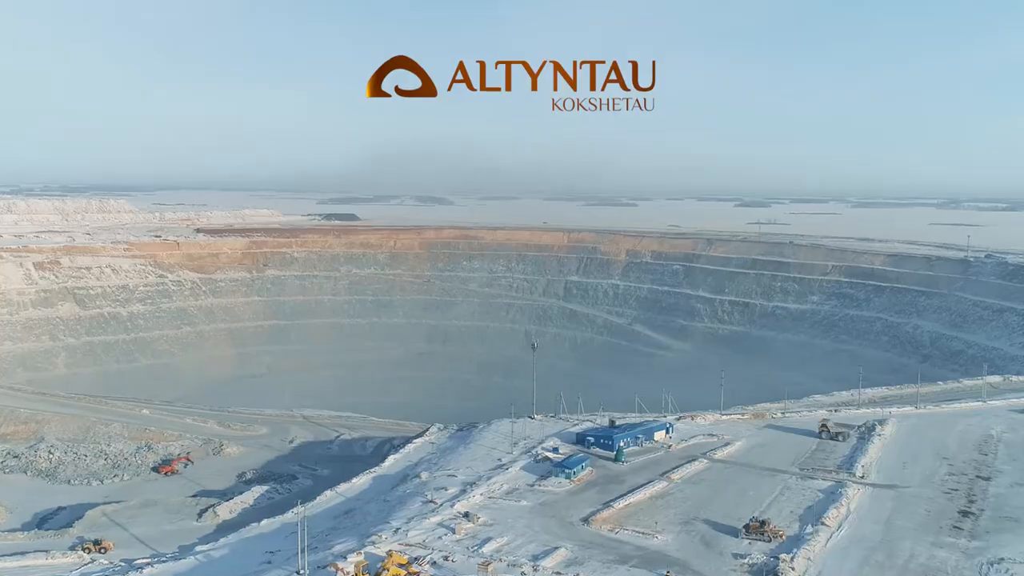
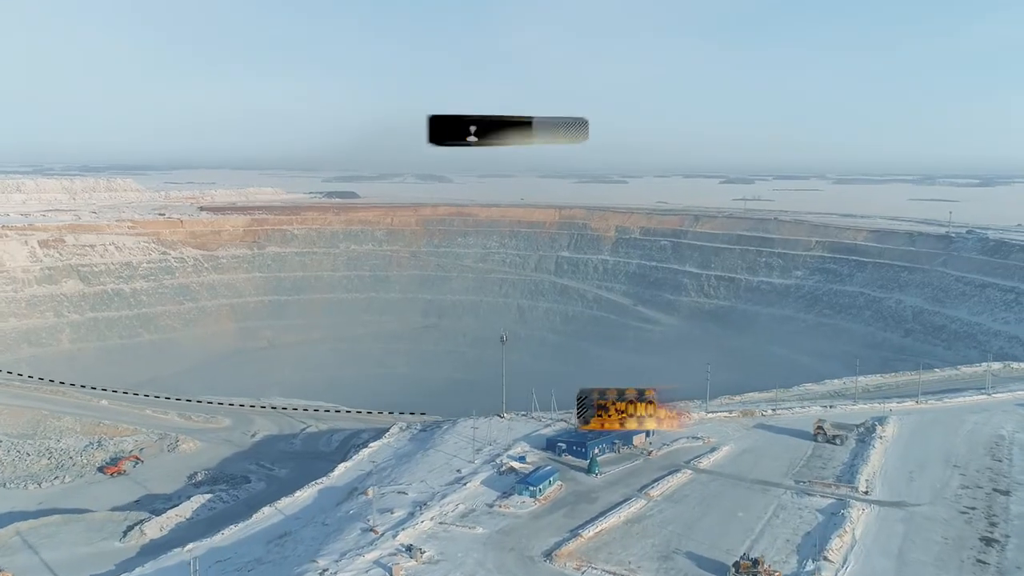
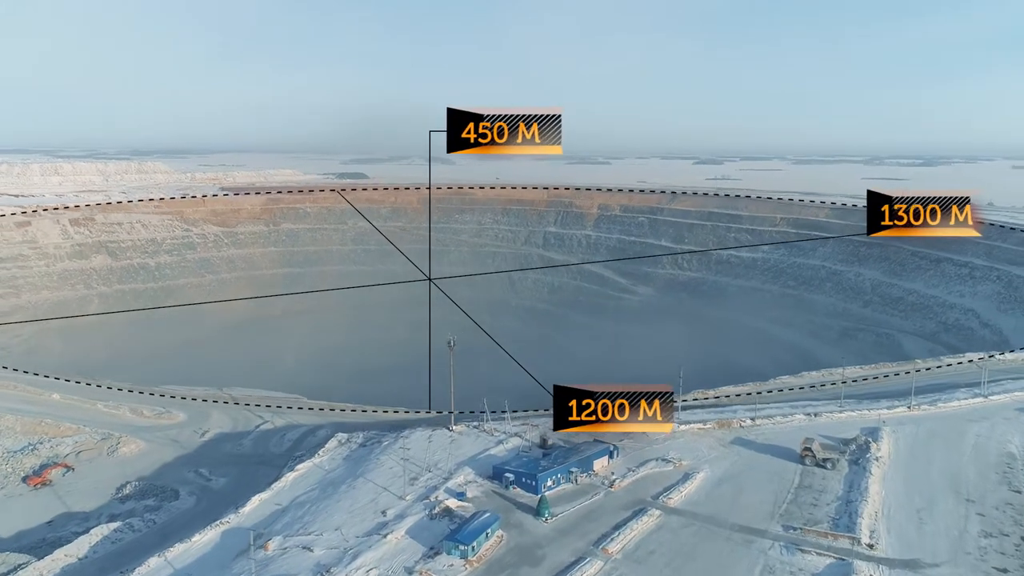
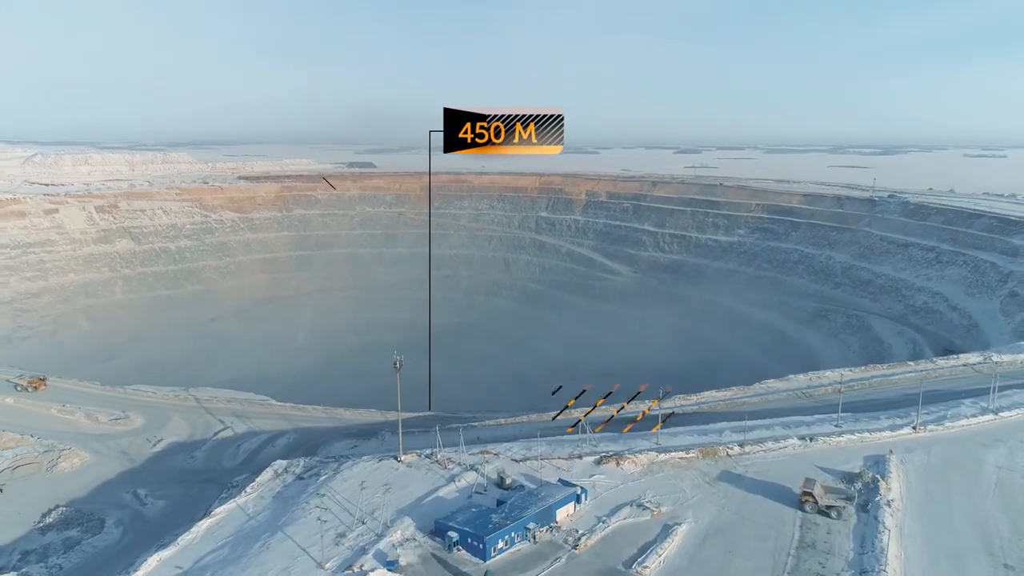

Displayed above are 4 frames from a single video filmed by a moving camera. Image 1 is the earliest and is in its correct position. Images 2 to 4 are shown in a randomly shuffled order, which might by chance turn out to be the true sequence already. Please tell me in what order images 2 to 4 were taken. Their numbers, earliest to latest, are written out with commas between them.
2, 3, 4
